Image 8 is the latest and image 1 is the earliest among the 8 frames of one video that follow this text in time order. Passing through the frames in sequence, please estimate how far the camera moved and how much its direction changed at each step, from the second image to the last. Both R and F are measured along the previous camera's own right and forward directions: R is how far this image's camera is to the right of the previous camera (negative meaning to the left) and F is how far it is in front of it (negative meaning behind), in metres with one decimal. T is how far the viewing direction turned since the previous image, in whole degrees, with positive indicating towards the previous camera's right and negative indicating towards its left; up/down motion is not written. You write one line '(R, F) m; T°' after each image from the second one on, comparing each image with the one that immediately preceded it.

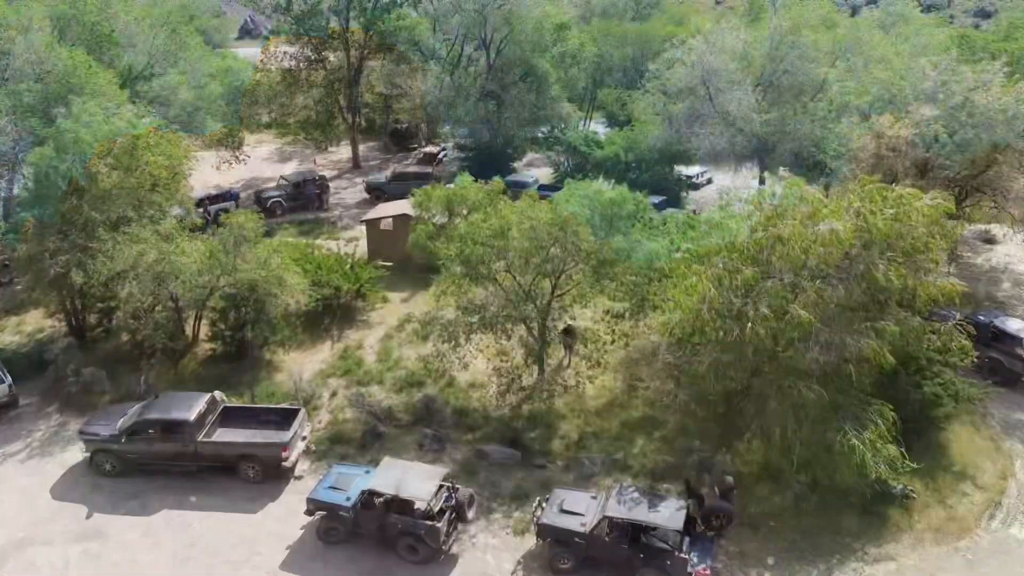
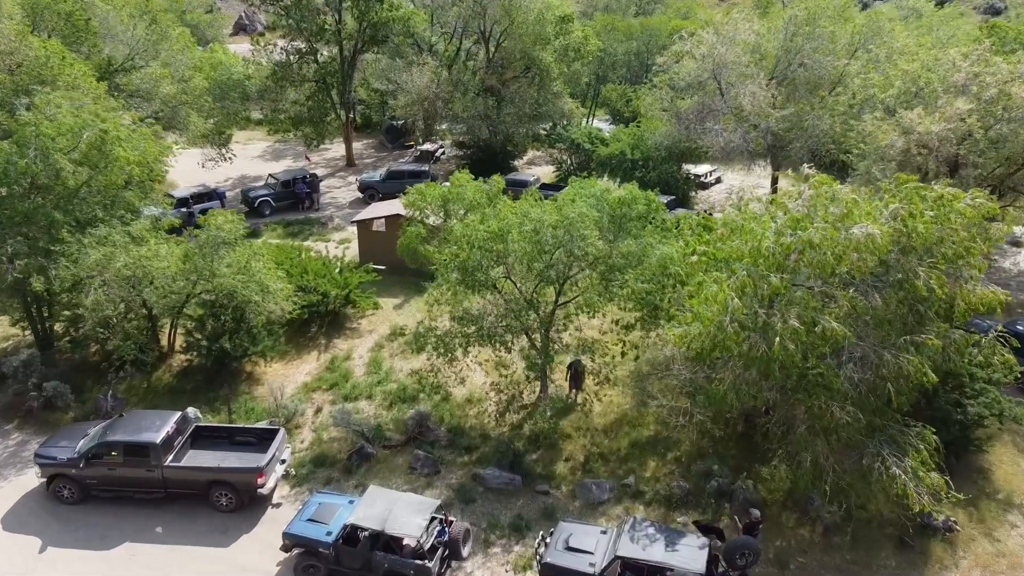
(0.0, +1.4) m; 0°
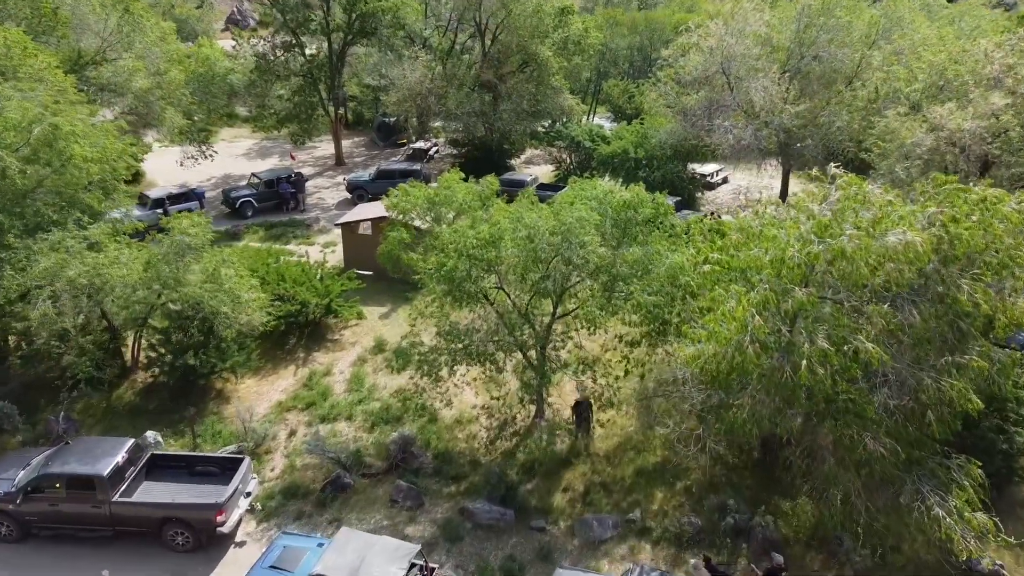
(+0.1, +1.4) m; 0°
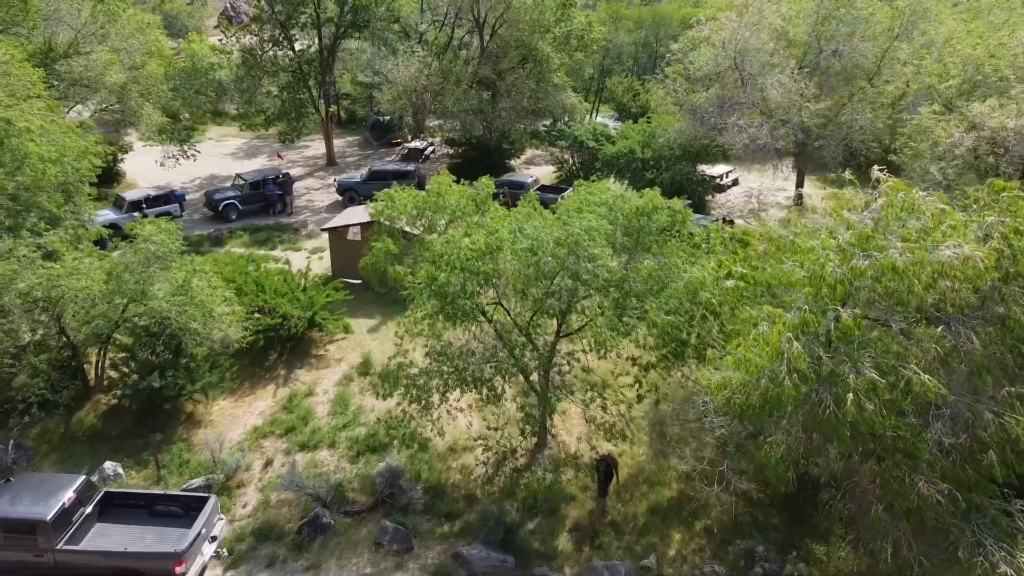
(0.0, +1.4) m; 0°
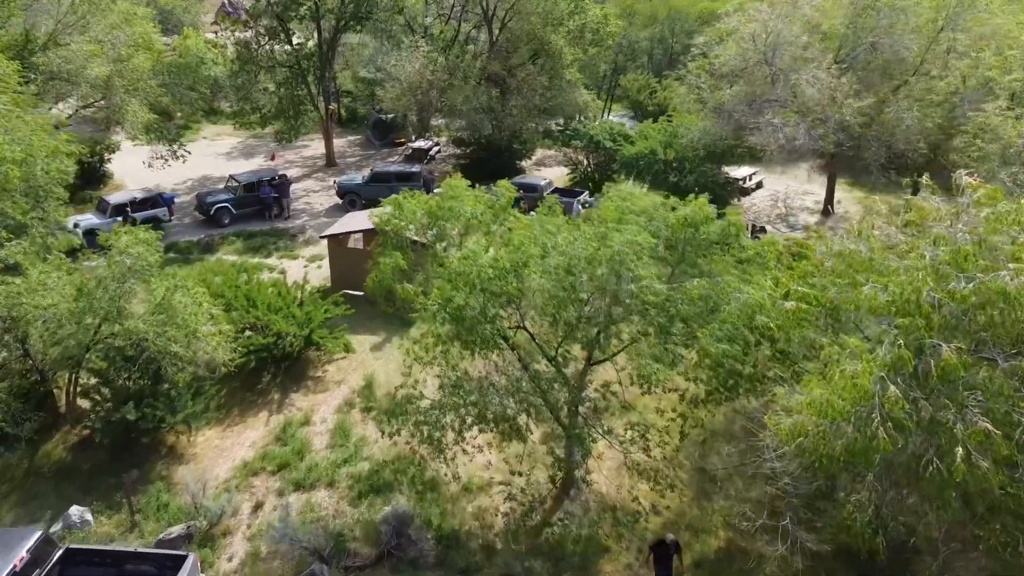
(-0.4, +1.6) m; 0°
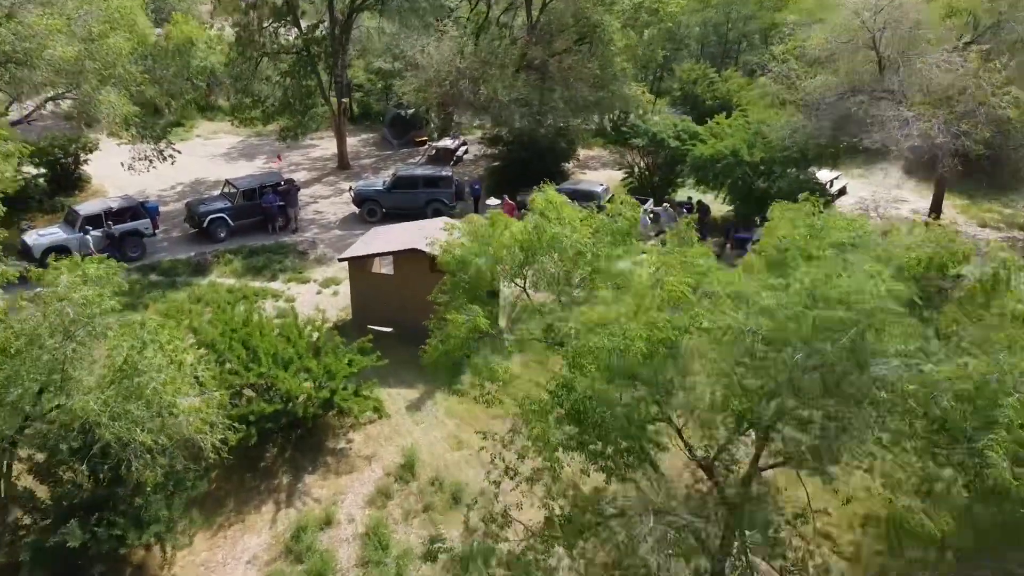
(-1.3, +3.7) m; 0°
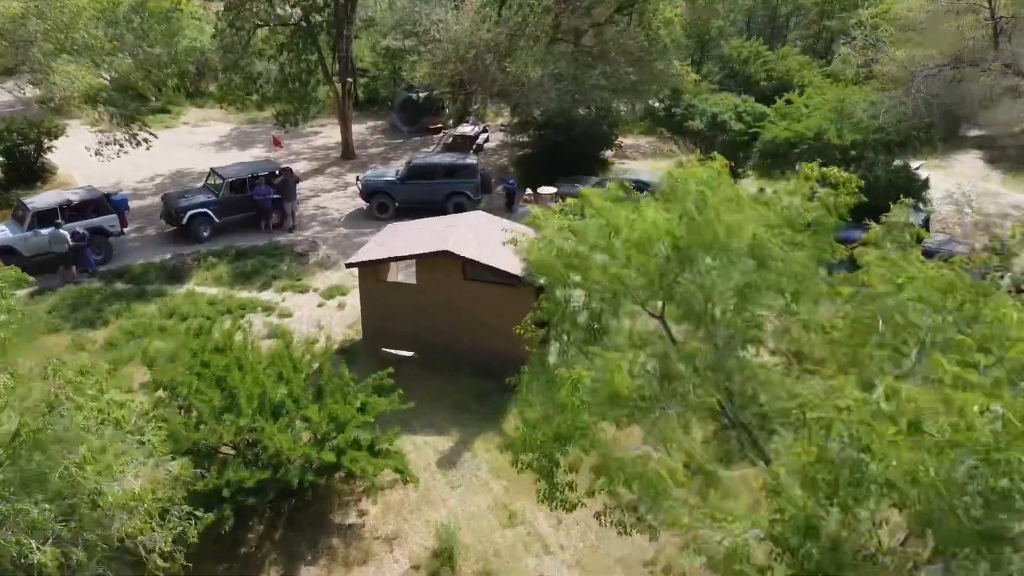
(-0.8, +3.0) m; 0°
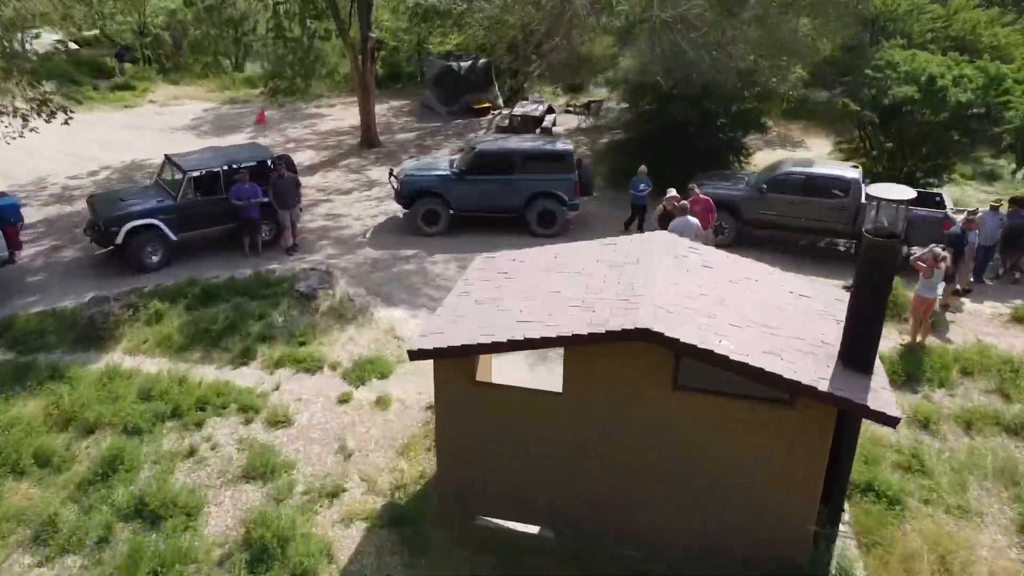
(-1.7, +5.9) m; 0°
